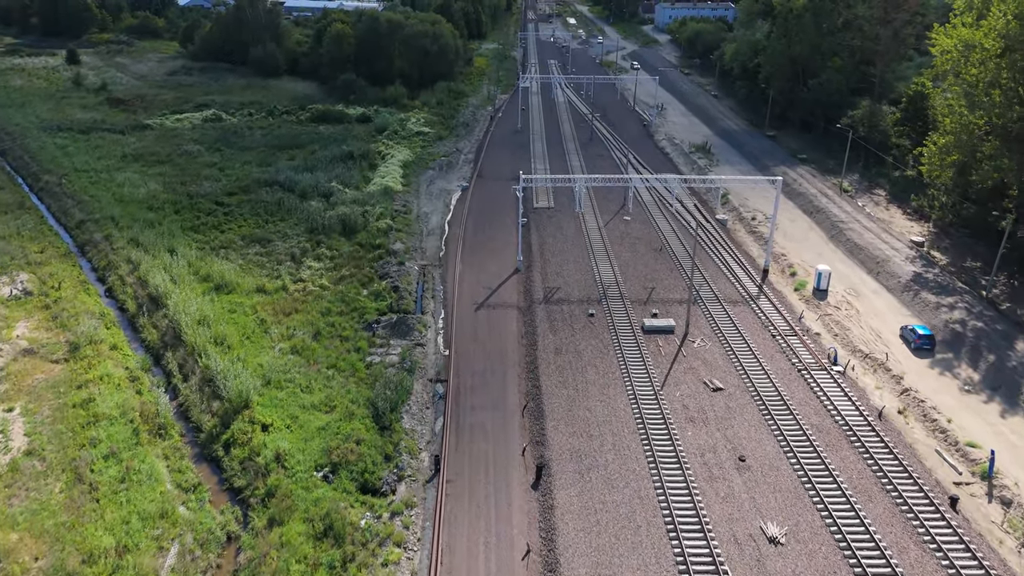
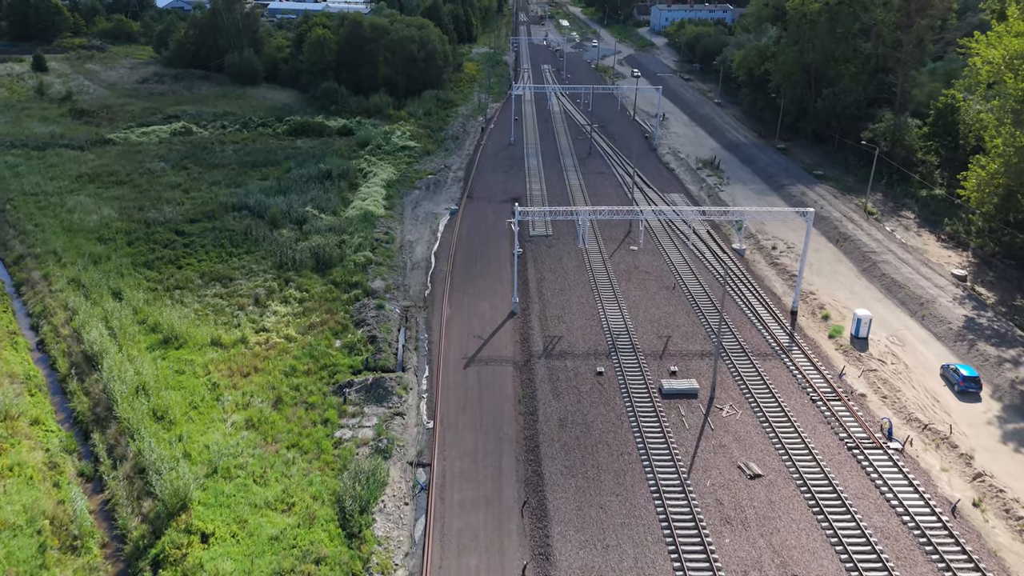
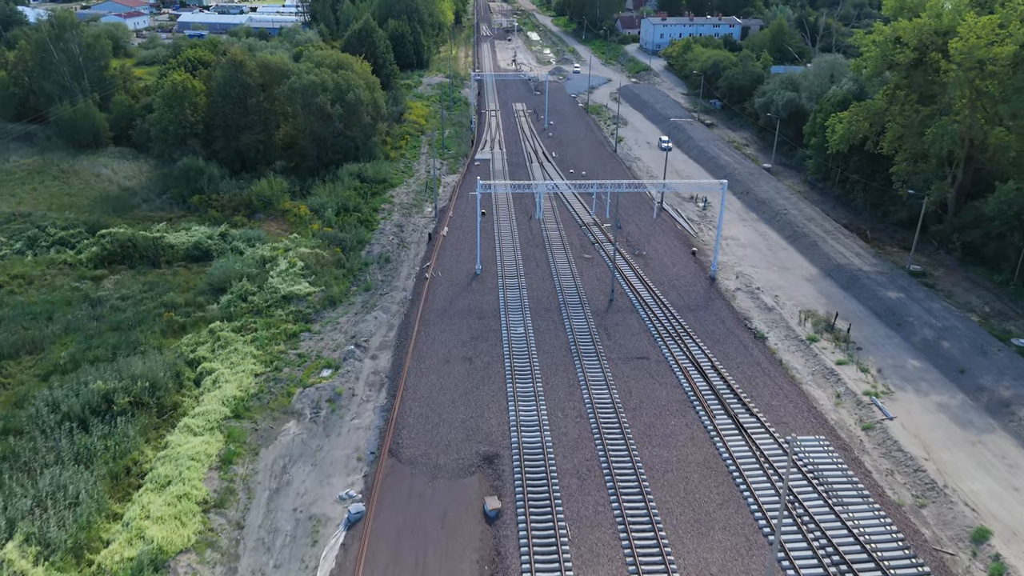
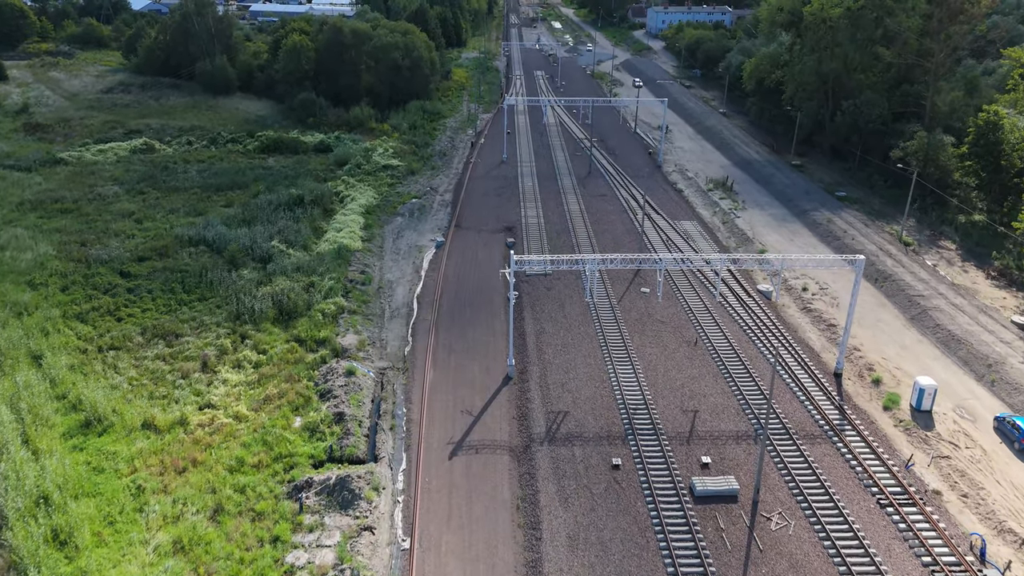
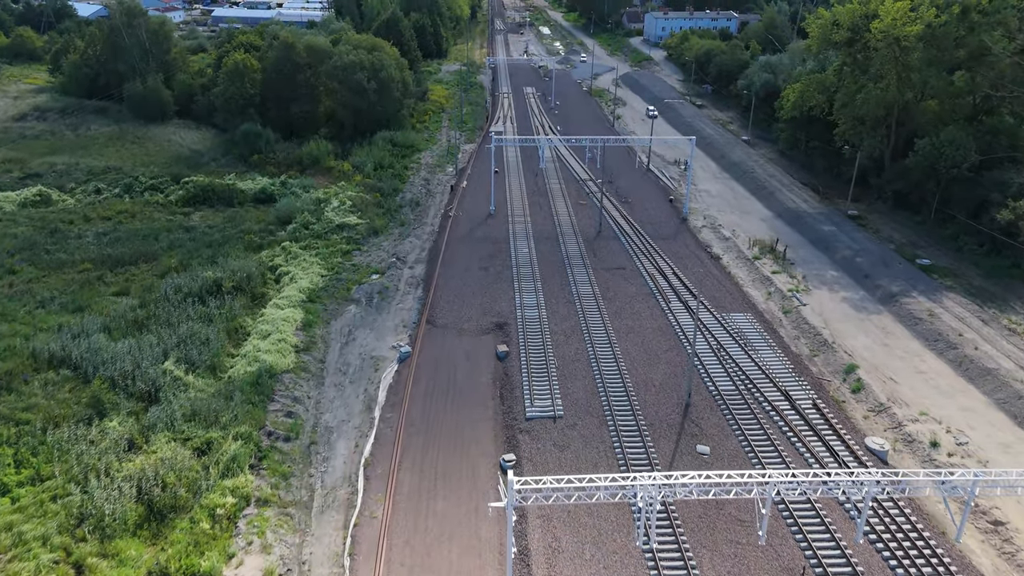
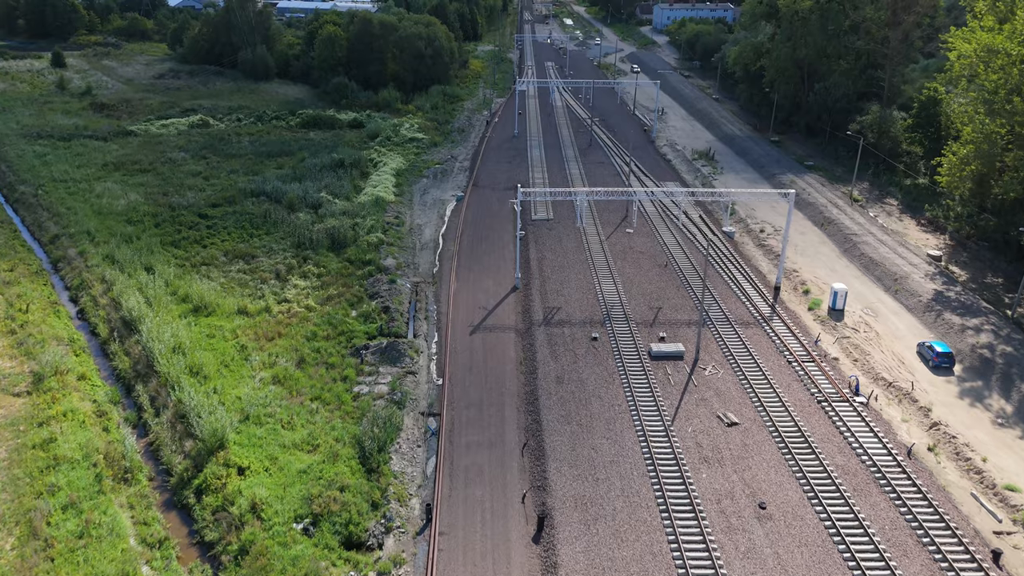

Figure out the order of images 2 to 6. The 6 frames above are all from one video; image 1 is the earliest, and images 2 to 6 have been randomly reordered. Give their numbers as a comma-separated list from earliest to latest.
6, 2, 4, 5, 3
